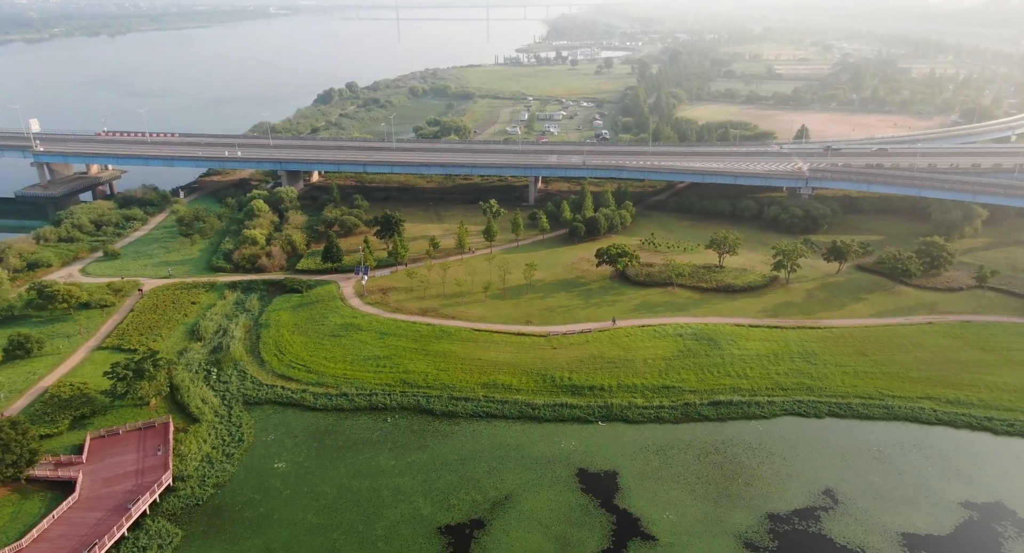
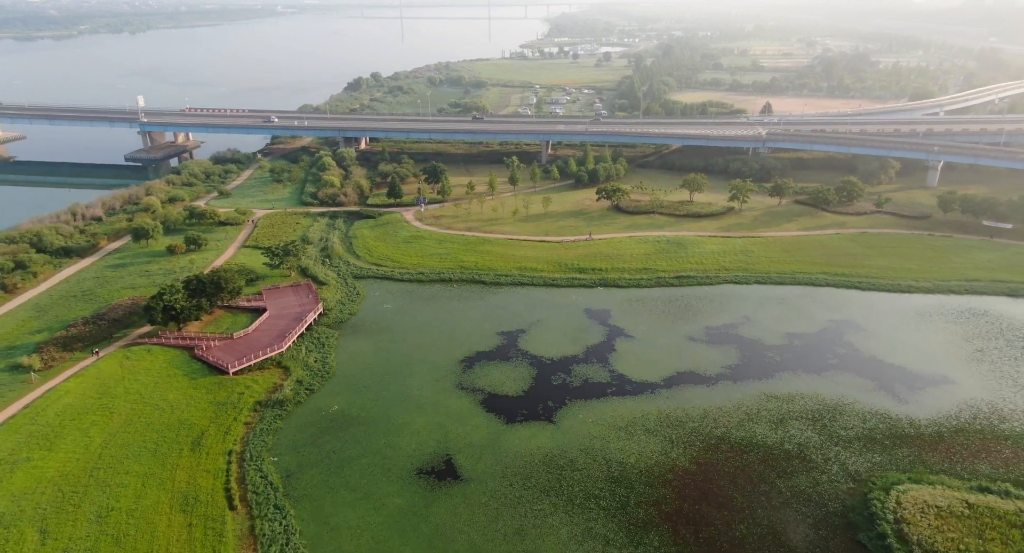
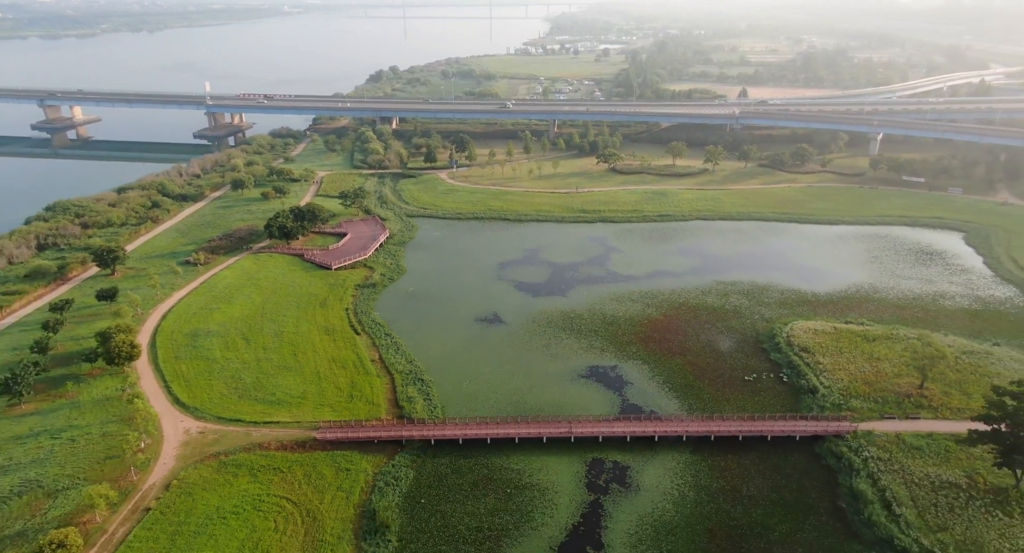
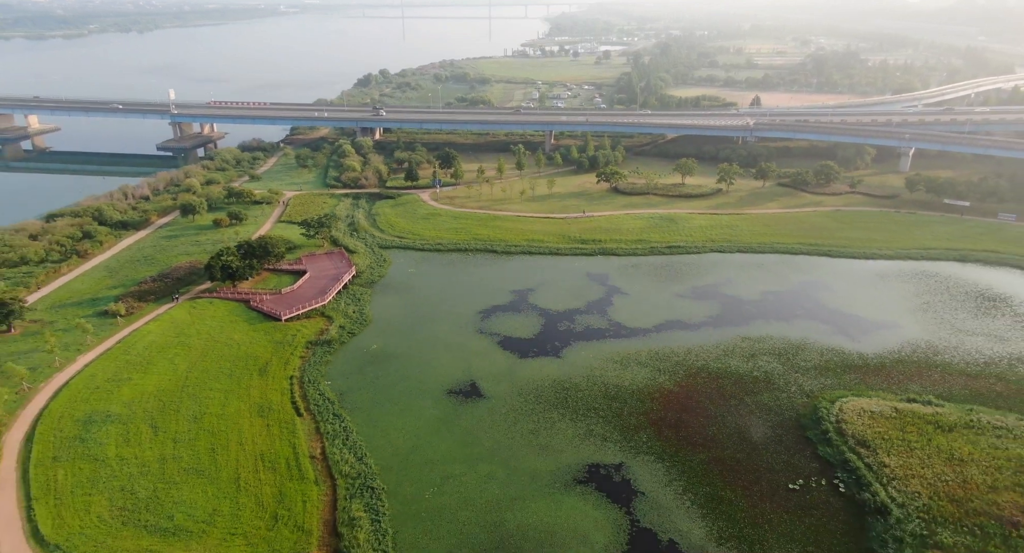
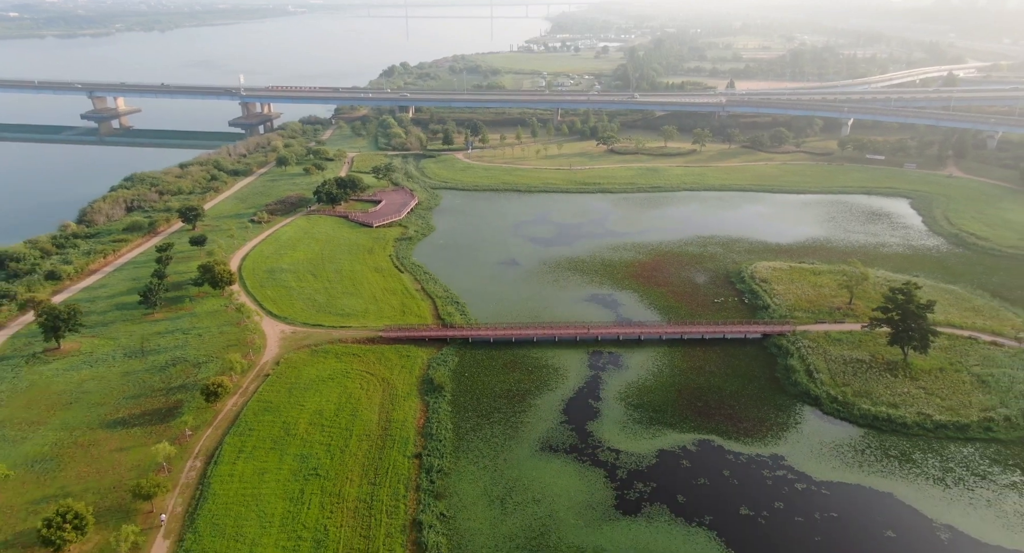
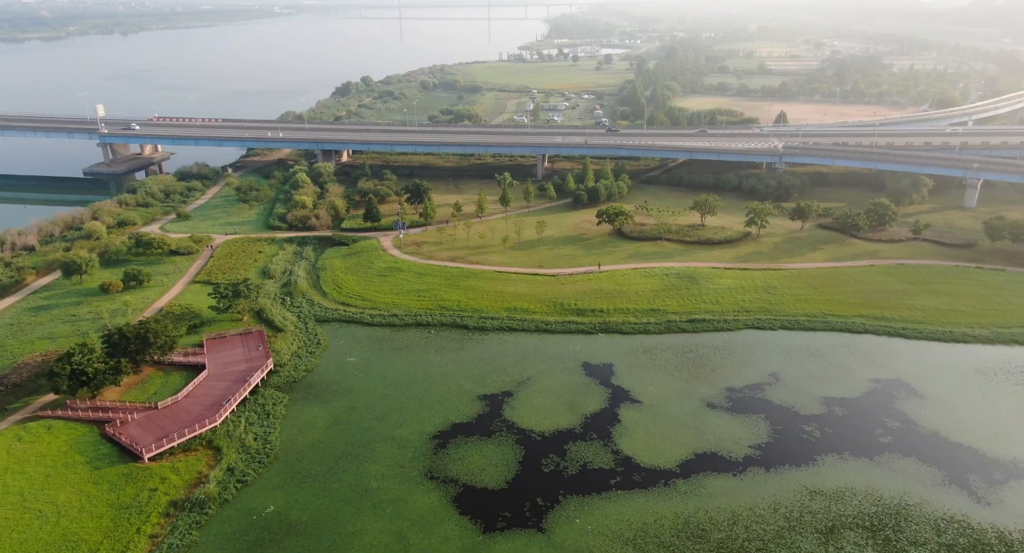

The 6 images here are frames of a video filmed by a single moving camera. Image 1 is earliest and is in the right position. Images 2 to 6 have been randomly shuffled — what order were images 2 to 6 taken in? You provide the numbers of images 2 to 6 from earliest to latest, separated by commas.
6, 2, 4, 3, 5
